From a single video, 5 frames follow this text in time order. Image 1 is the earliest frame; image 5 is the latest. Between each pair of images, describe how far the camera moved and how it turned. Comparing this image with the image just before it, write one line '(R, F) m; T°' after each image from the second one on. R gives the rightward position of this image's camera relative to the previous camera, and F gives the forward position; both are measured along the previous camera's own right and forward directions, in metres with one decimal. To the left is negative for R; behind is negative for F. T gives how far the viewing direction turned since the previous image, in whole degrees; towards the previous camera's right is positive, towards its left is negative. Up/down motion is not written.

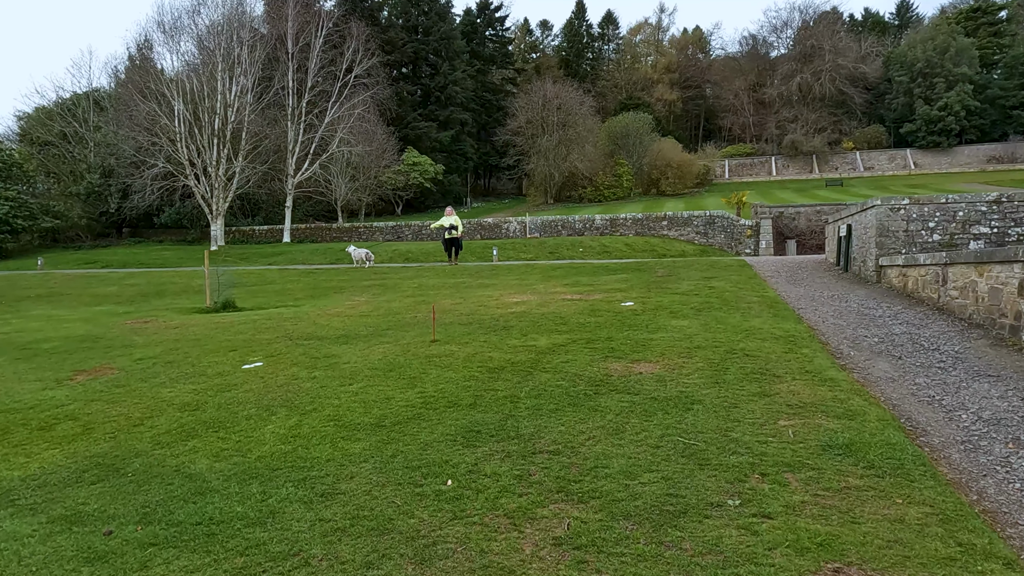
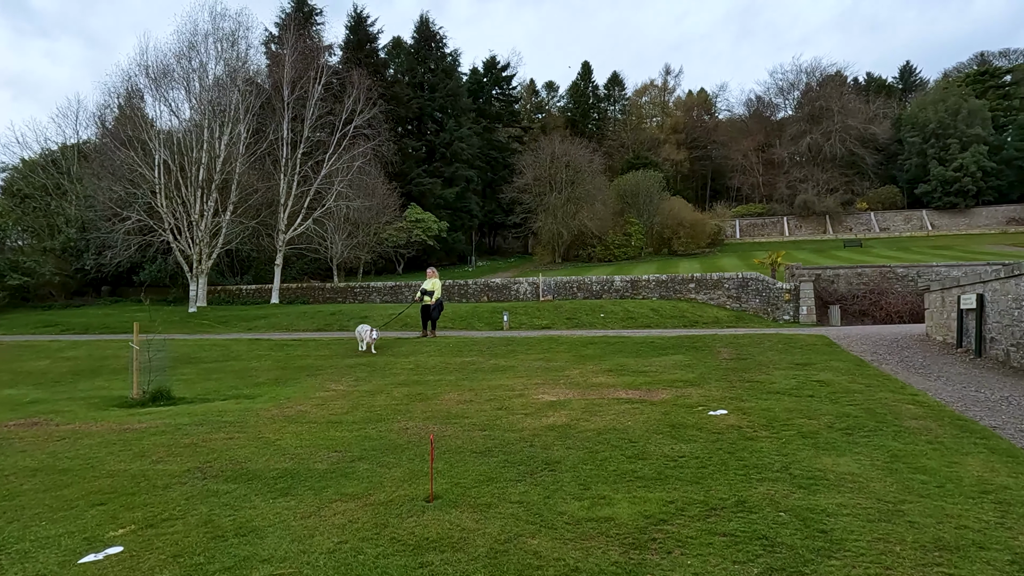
(-0.4, +3.2) m; 0°
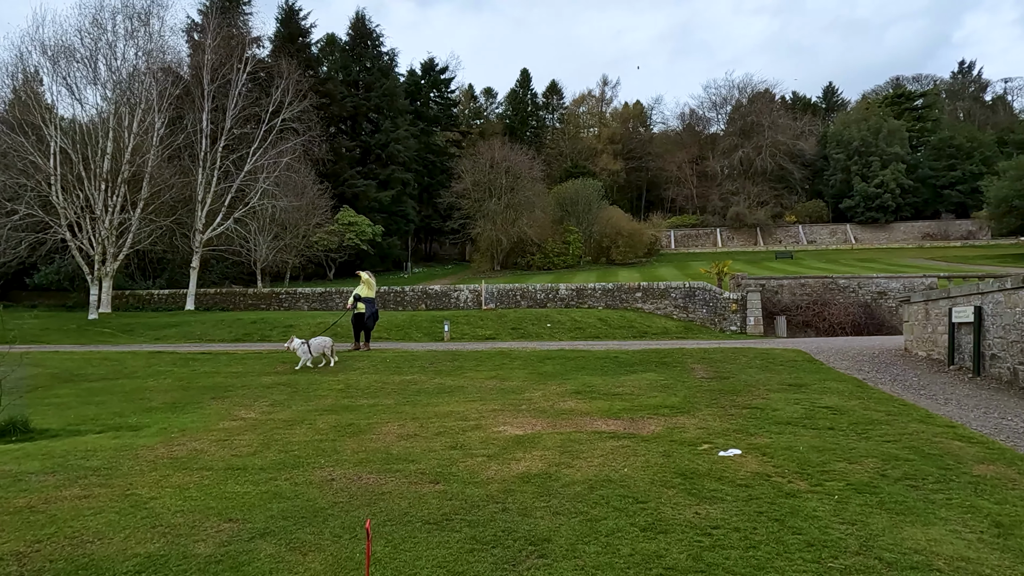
(-0.2, +1.6) m; +6°
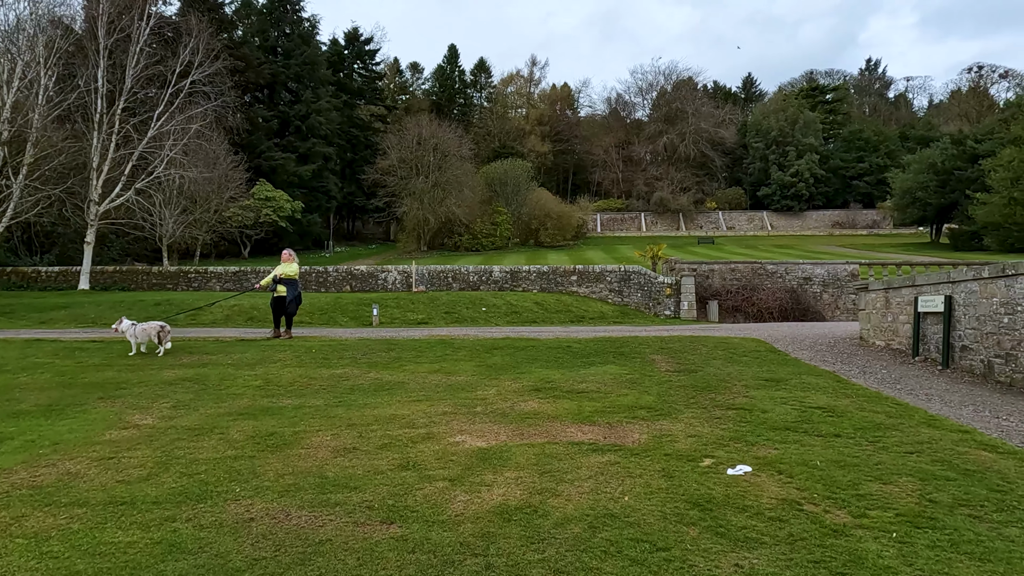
(-0.3, +1.1) m; +7°
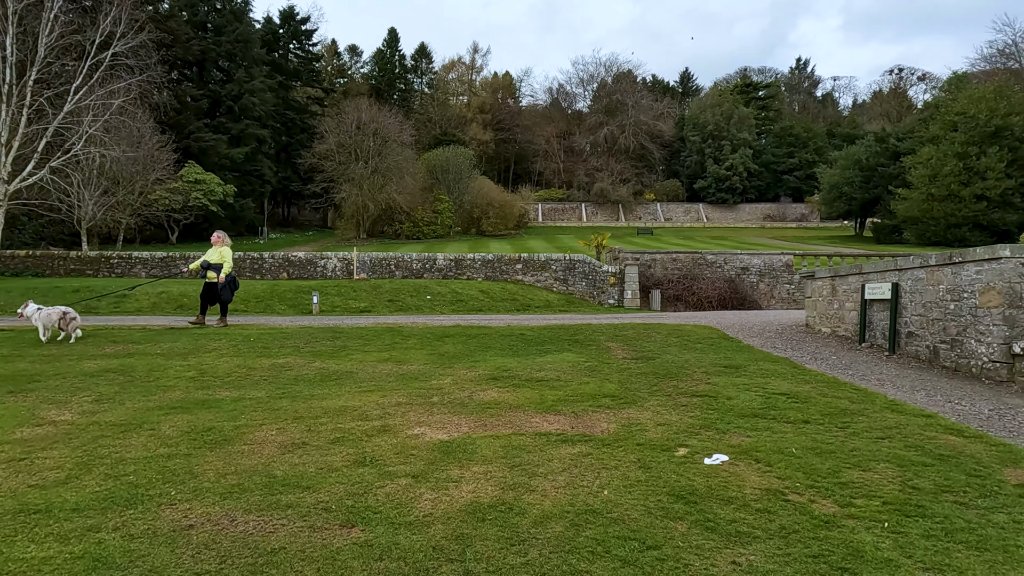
(-0.2, +0.3) m; +5°
